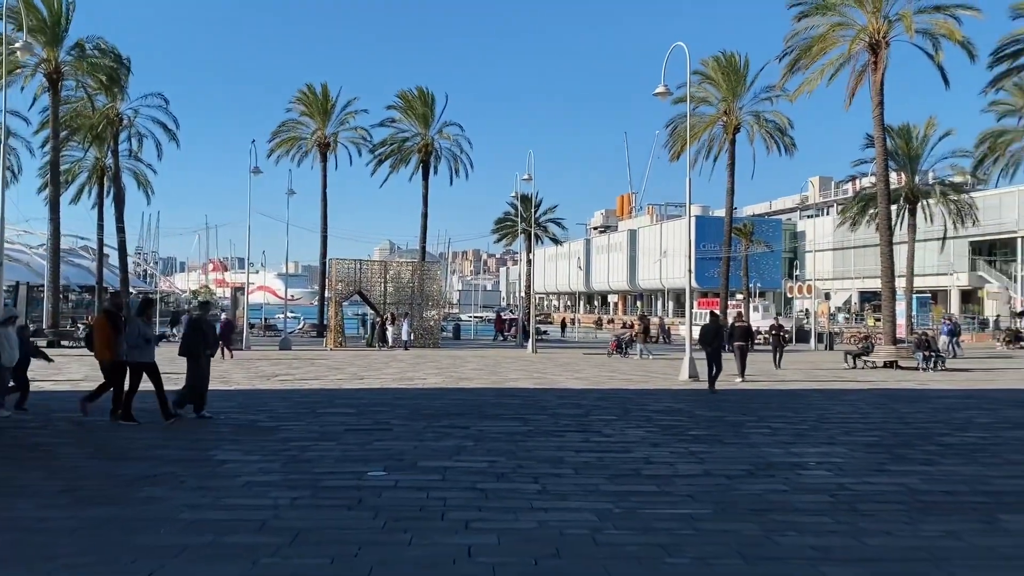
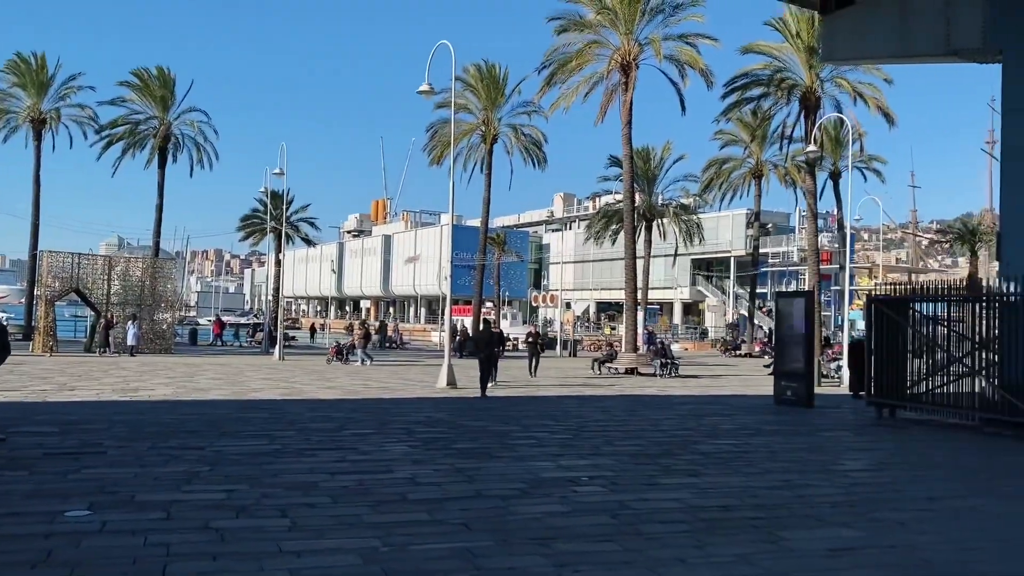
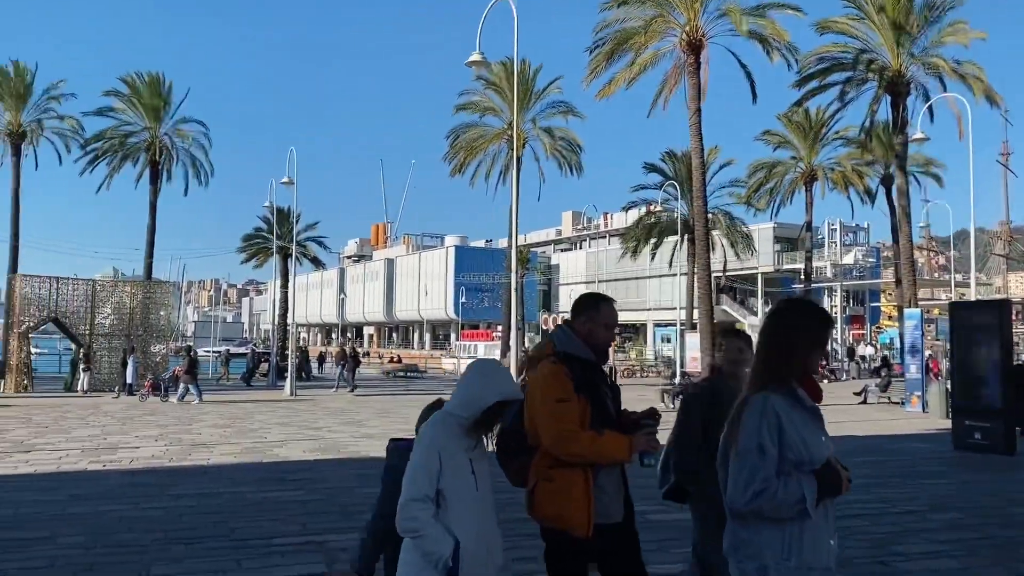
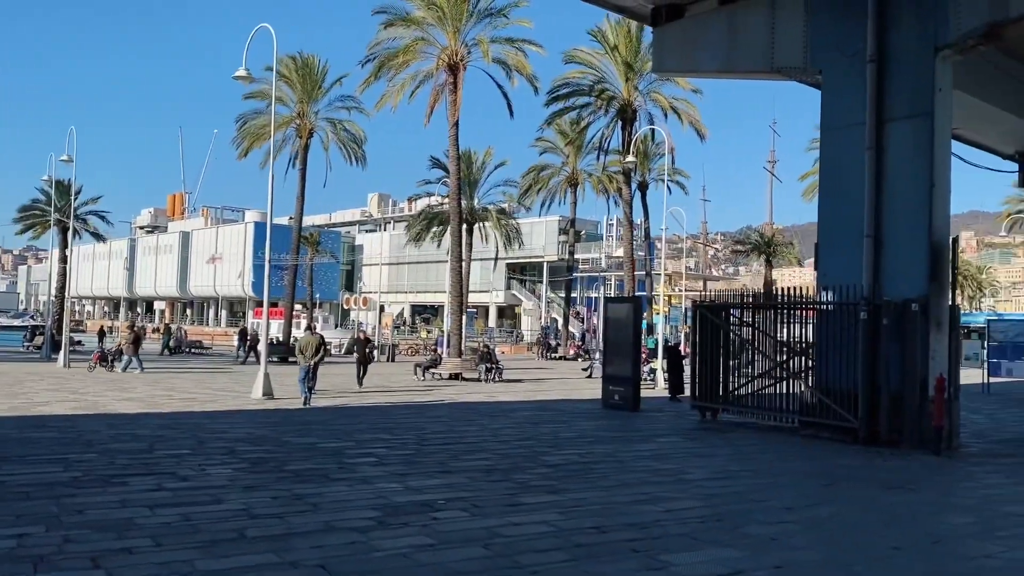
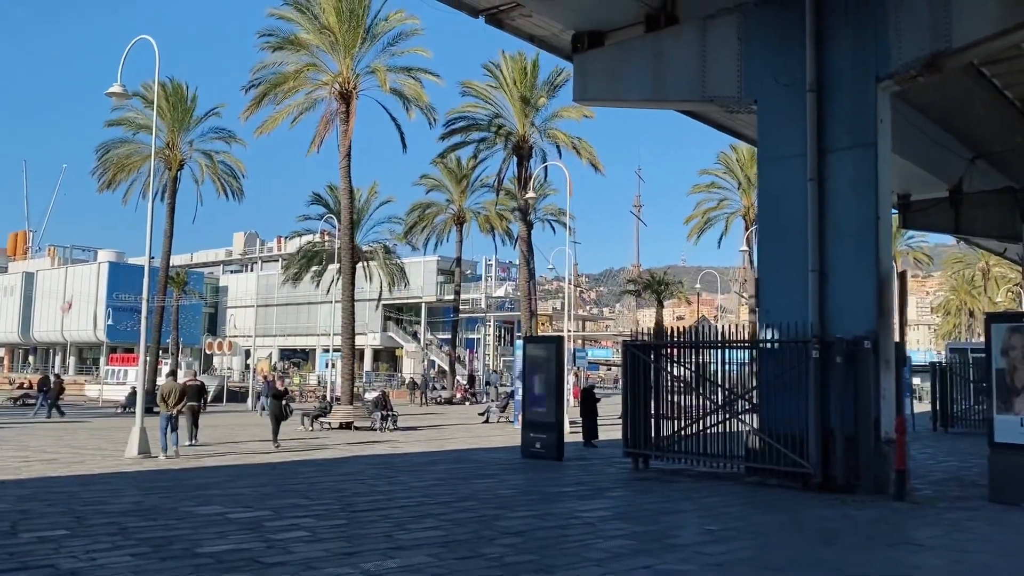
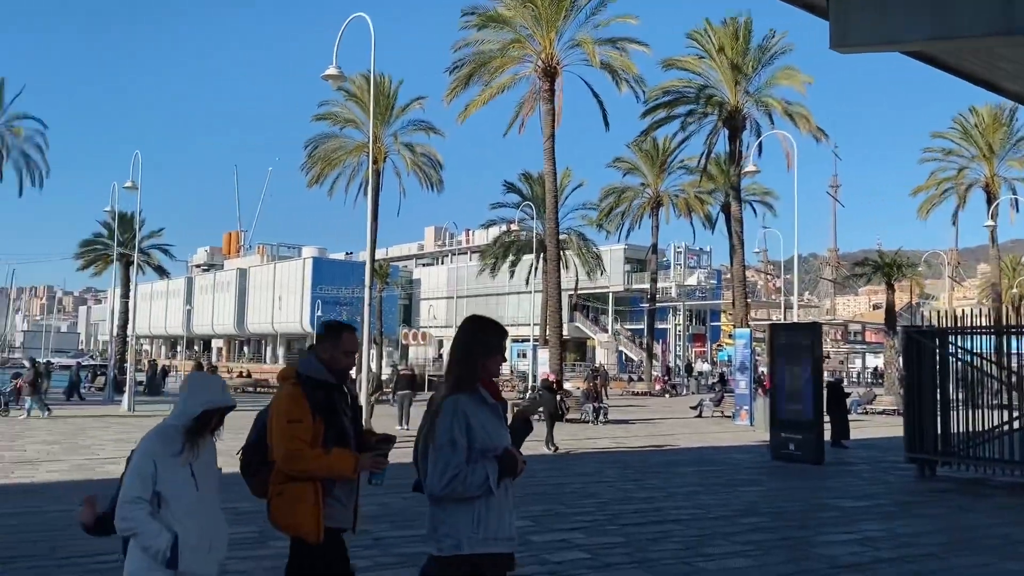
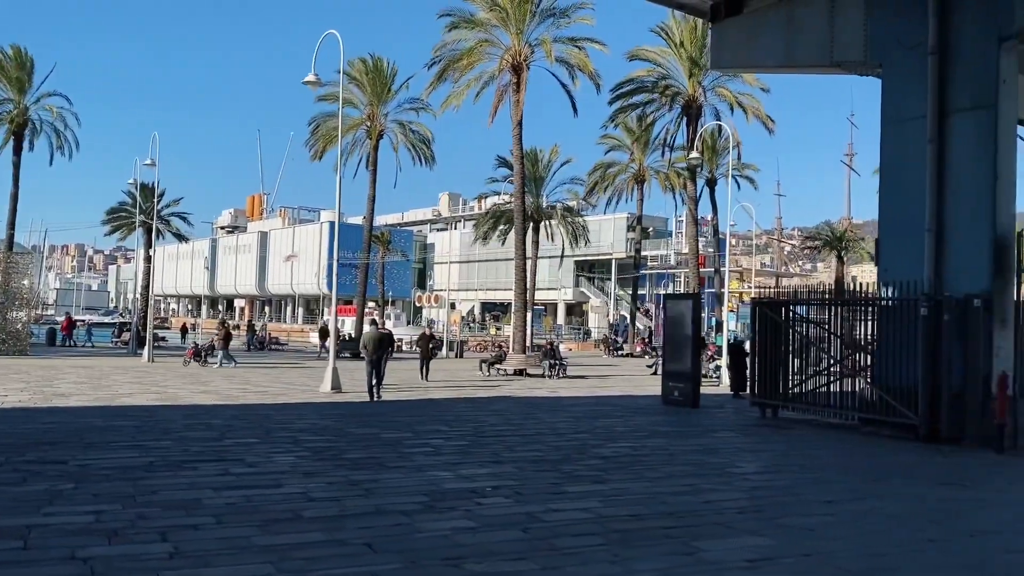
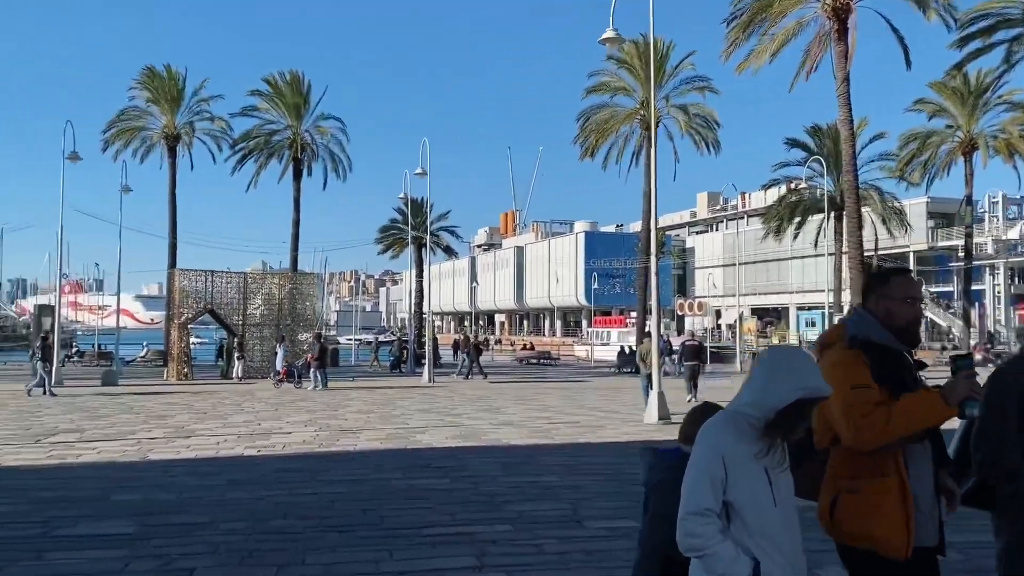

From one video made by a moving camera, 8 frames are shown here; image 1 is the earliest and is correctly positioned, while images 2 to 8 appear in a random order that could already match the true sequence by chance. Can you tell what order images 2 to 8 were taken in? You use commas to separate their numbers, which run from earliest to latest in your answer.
2, 7, 4, 5, 6, 3, 8
